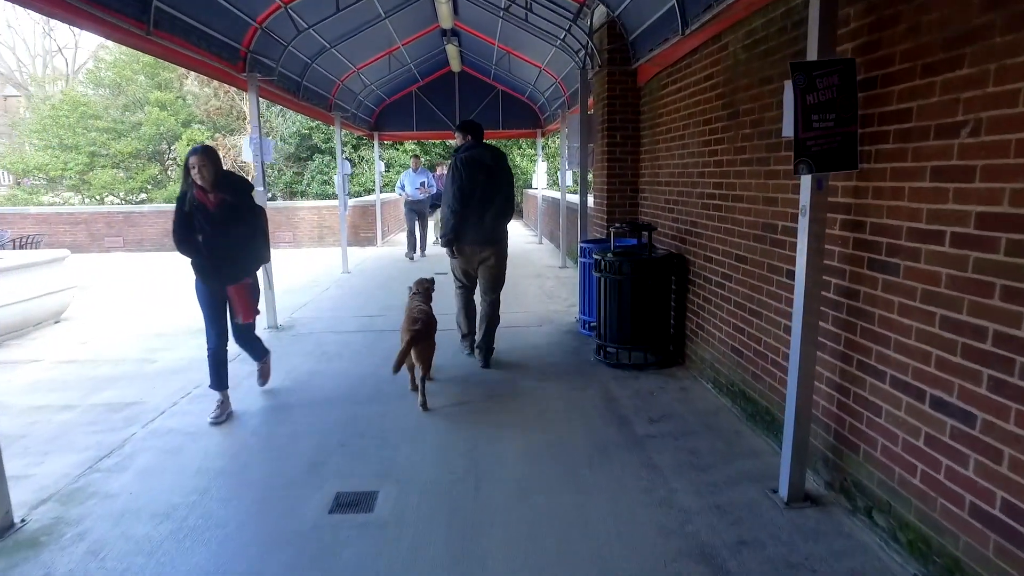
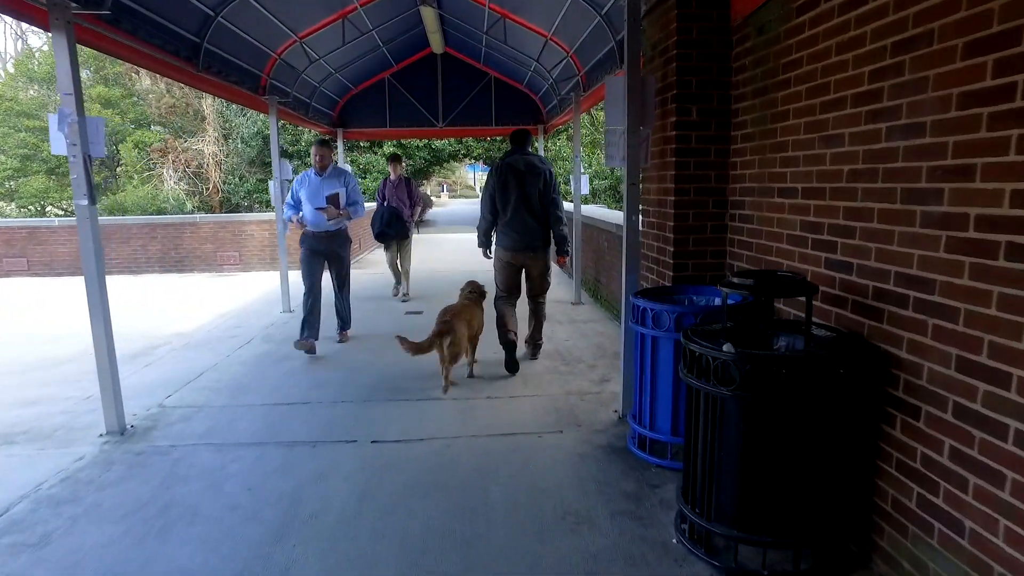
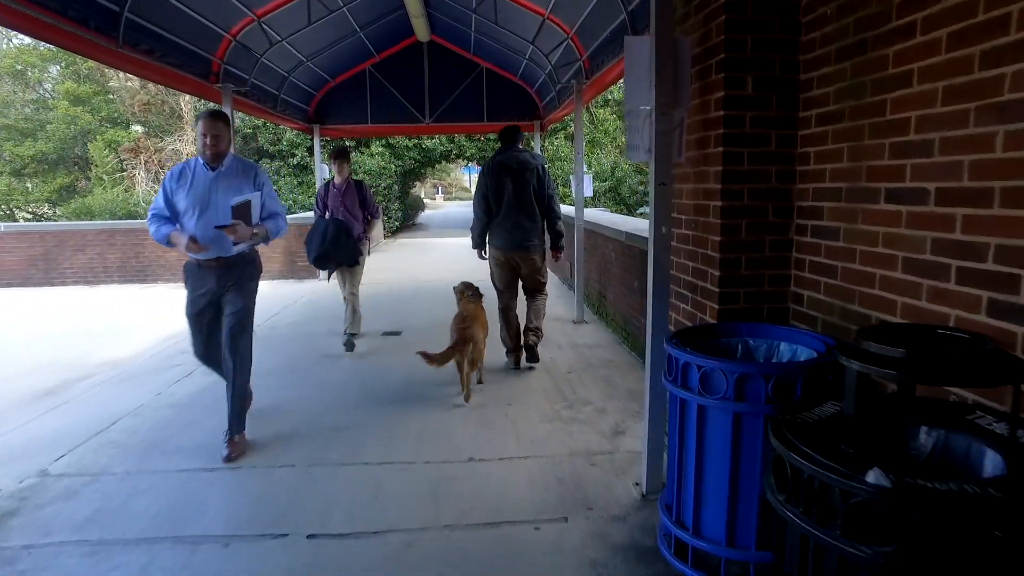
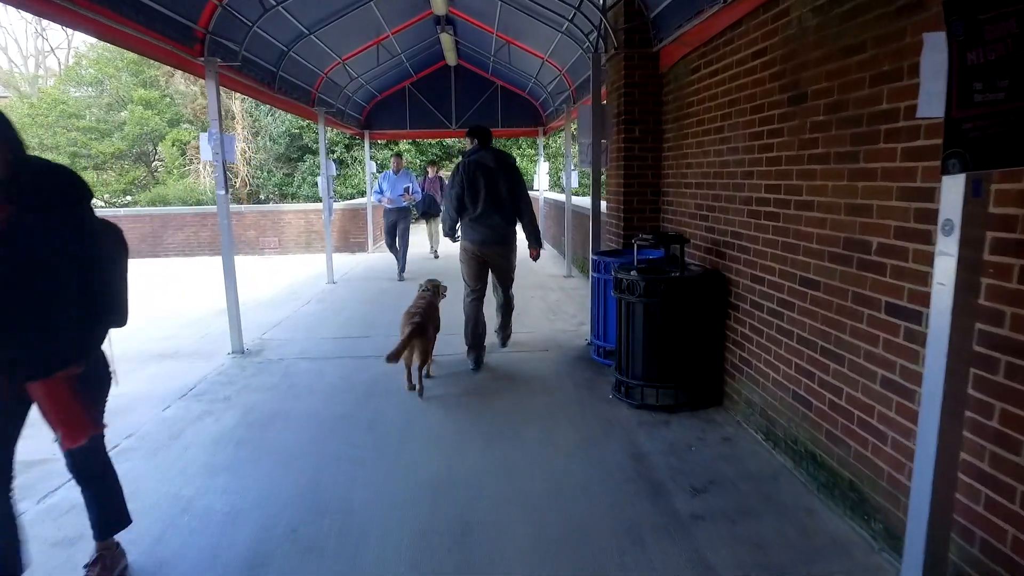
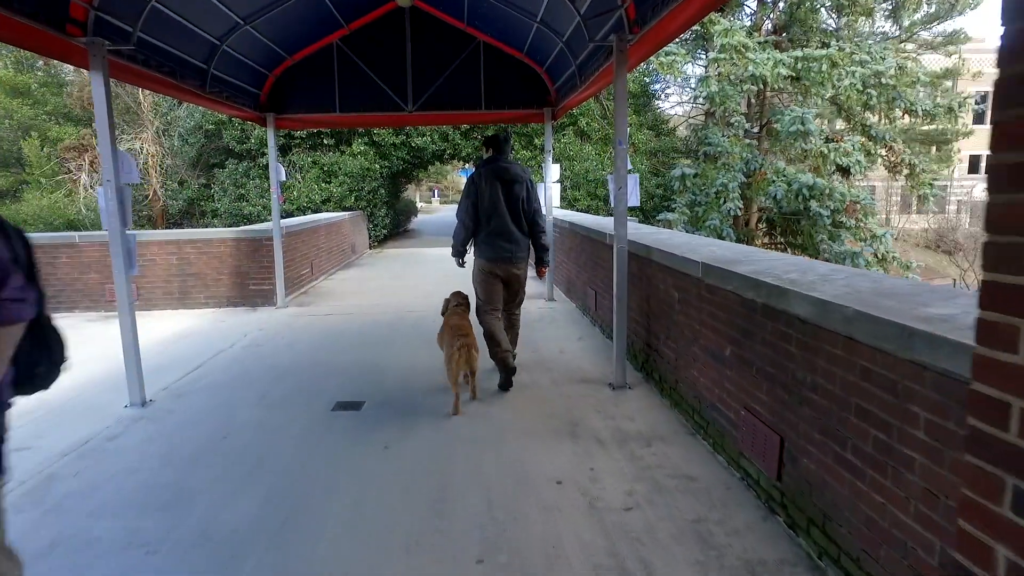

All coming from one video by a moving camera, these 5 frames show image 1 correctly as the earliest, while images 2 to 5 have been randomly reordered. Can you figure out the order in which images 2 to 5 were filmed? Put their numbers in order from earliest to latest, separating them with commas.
4, 2, 3, 5
